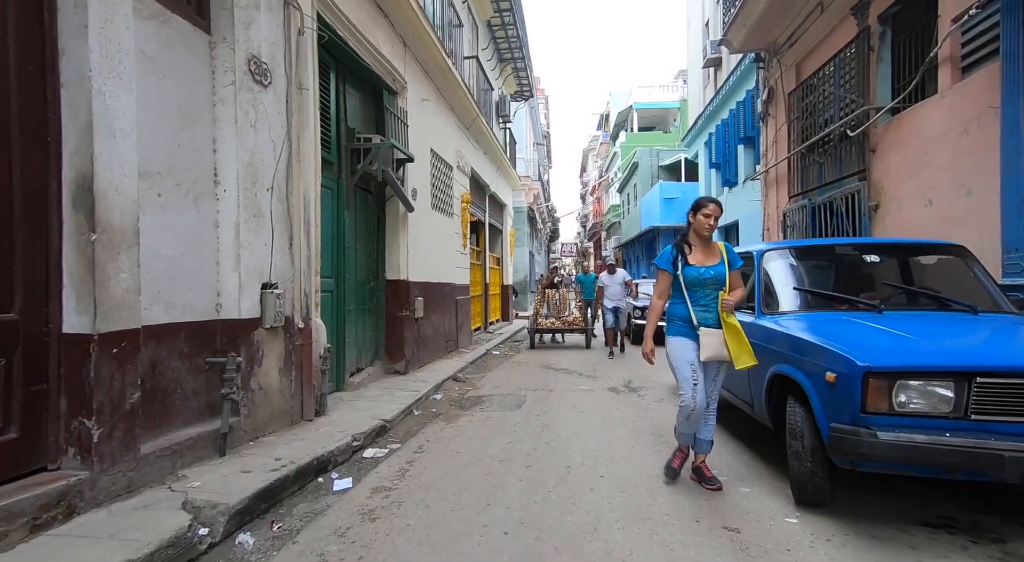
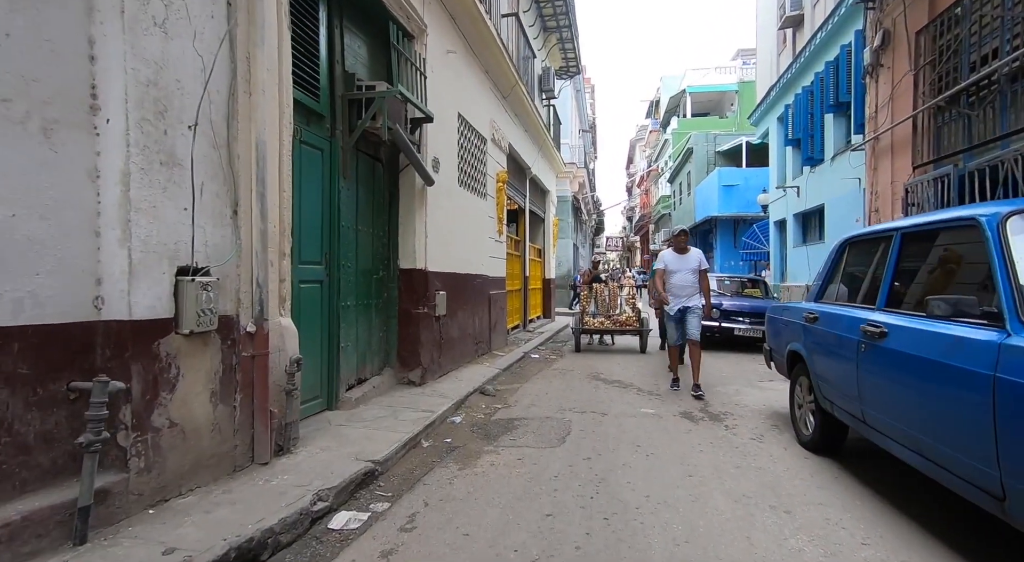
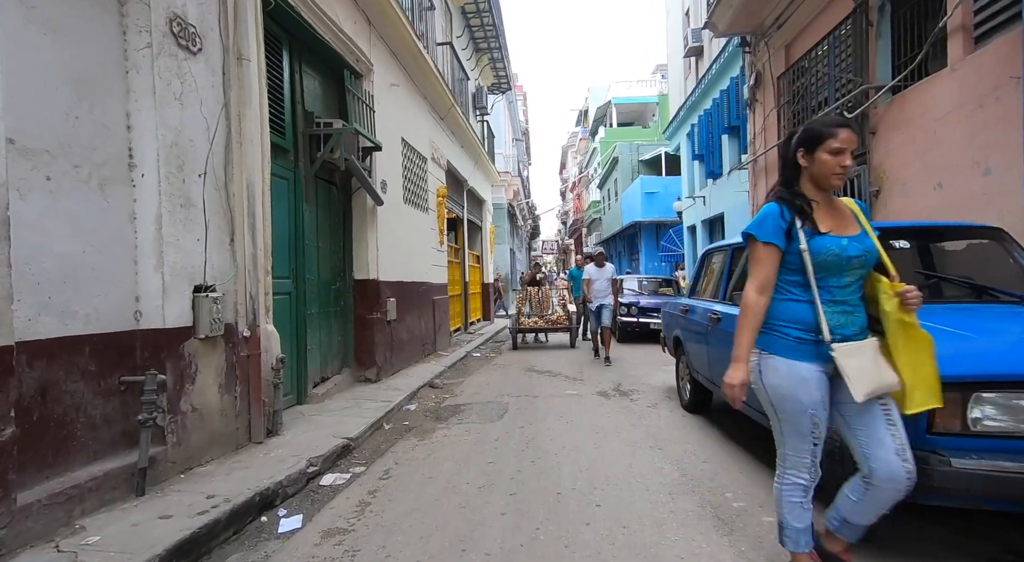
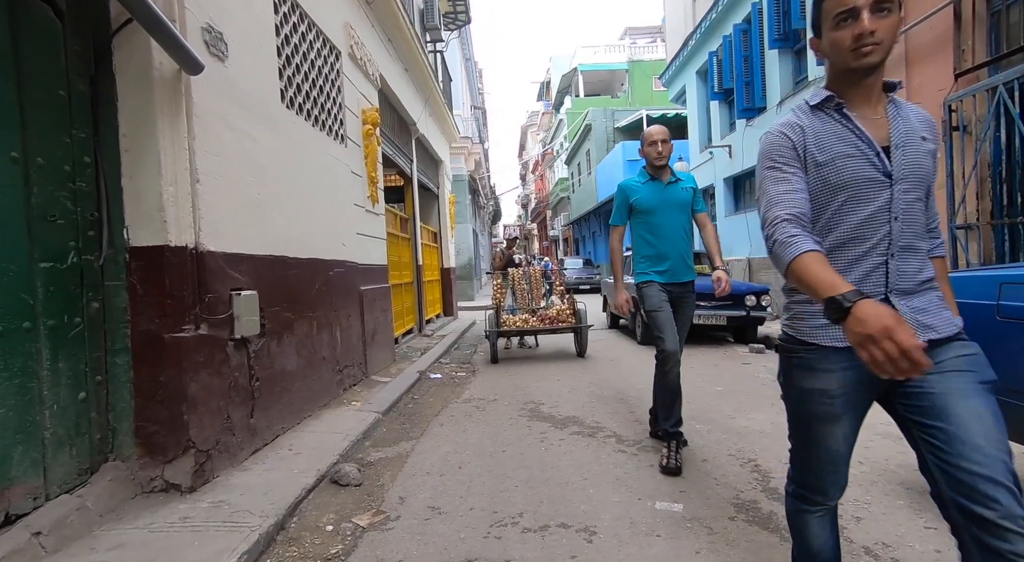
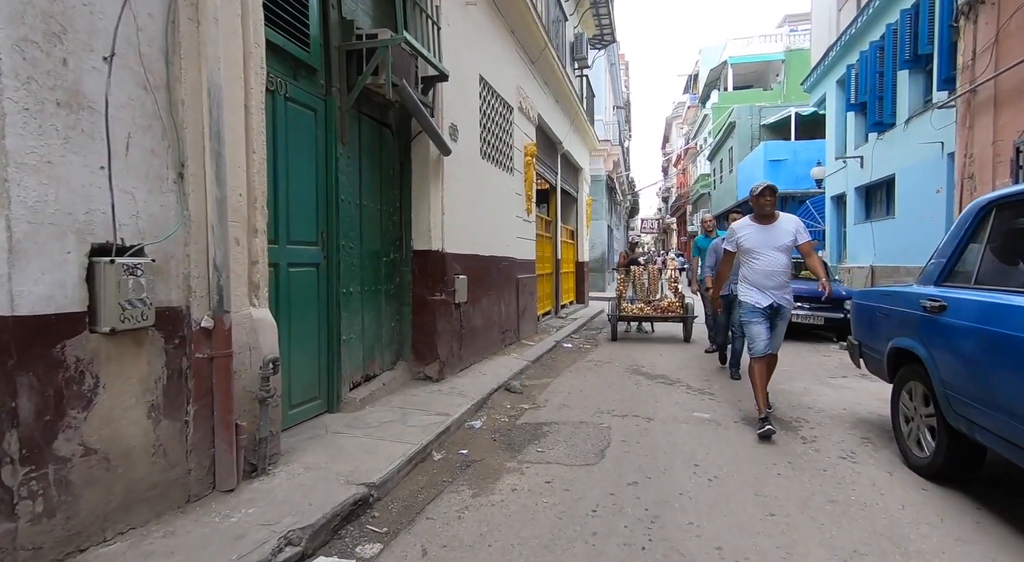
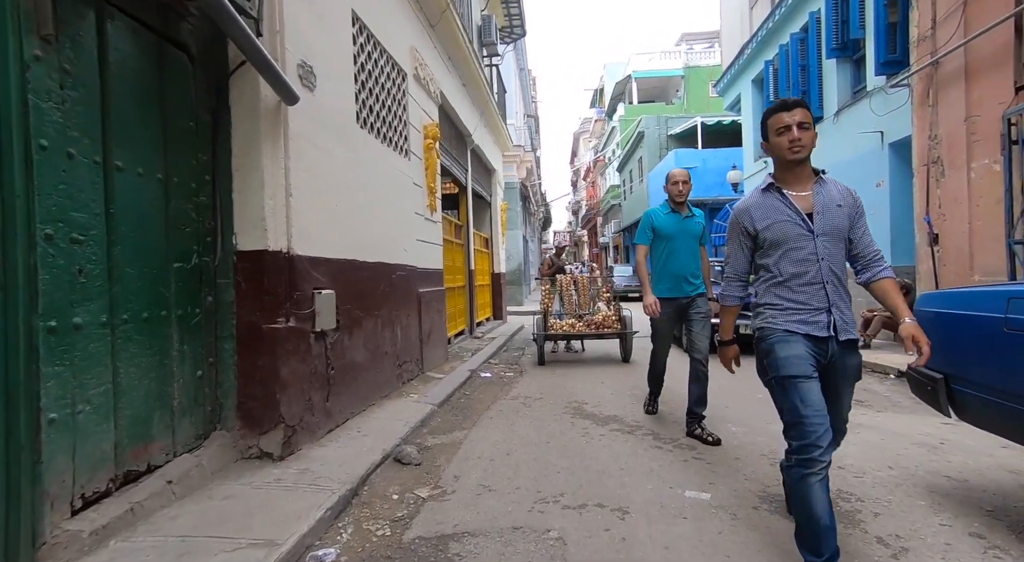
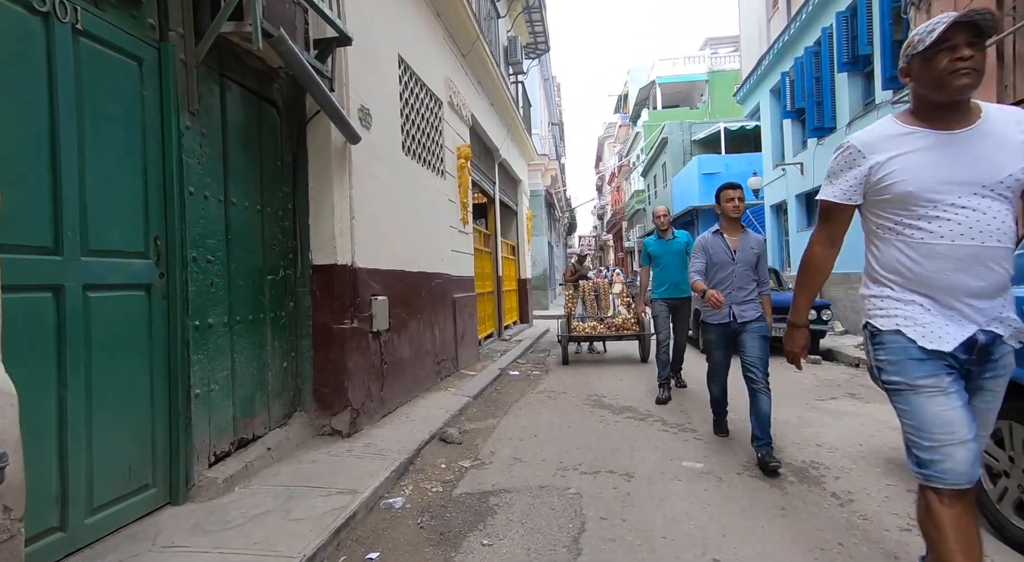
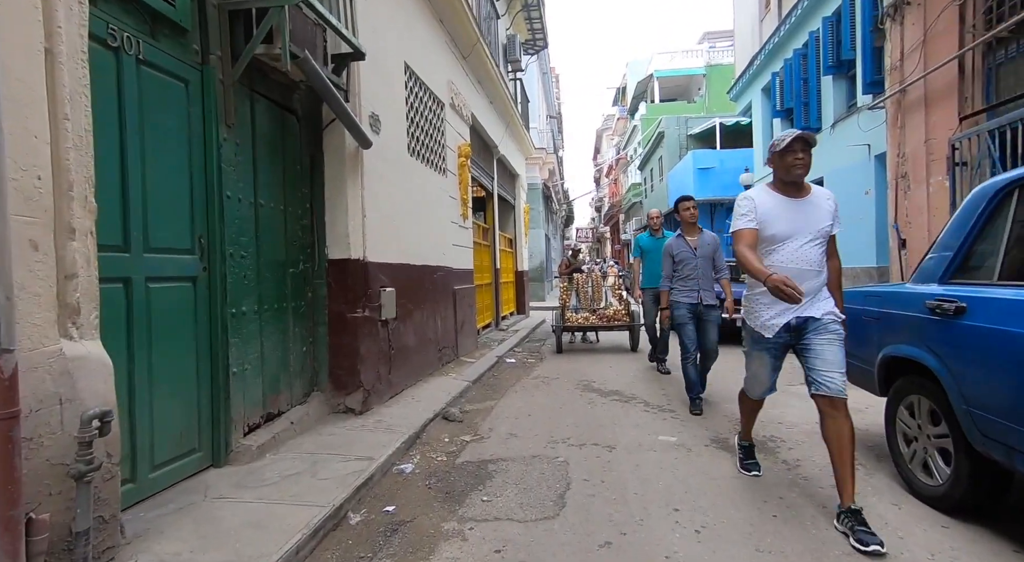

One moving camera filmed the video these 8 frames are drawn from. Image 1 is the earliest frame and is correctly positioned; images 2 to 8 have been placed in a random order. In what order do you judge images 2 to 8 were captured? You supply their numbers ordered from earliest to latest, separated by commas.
3, 2, 5, 8, 7, 6, 4
